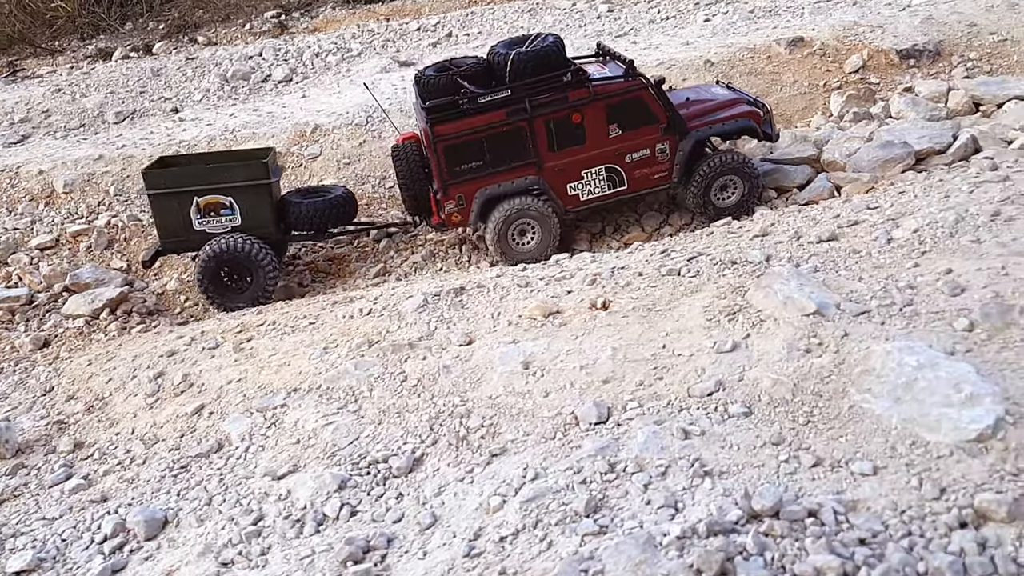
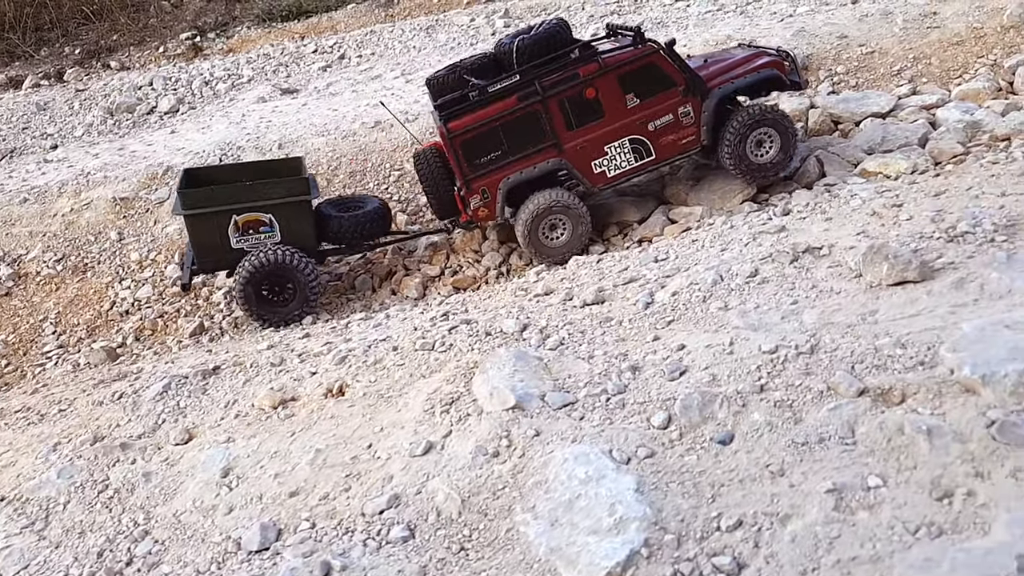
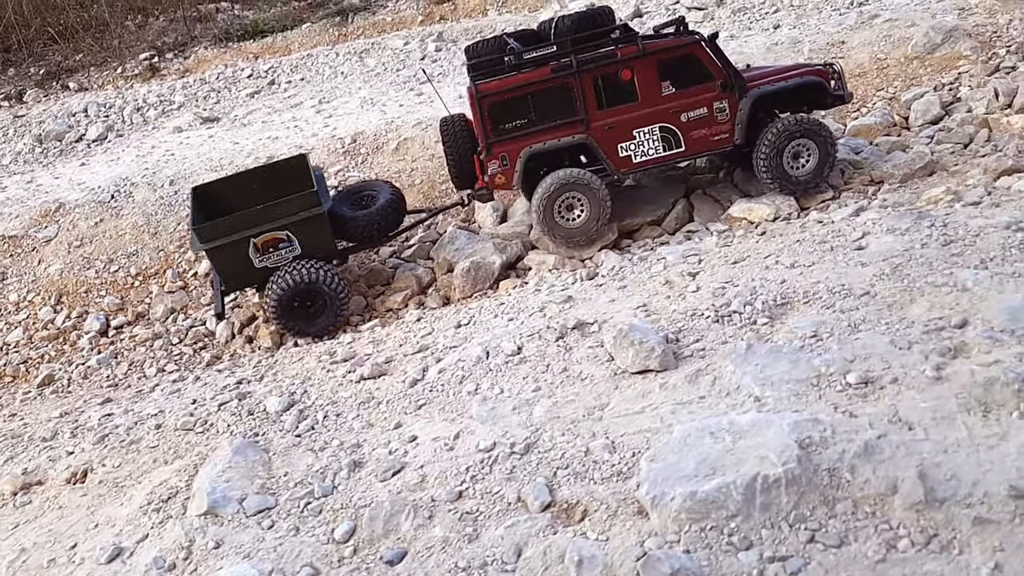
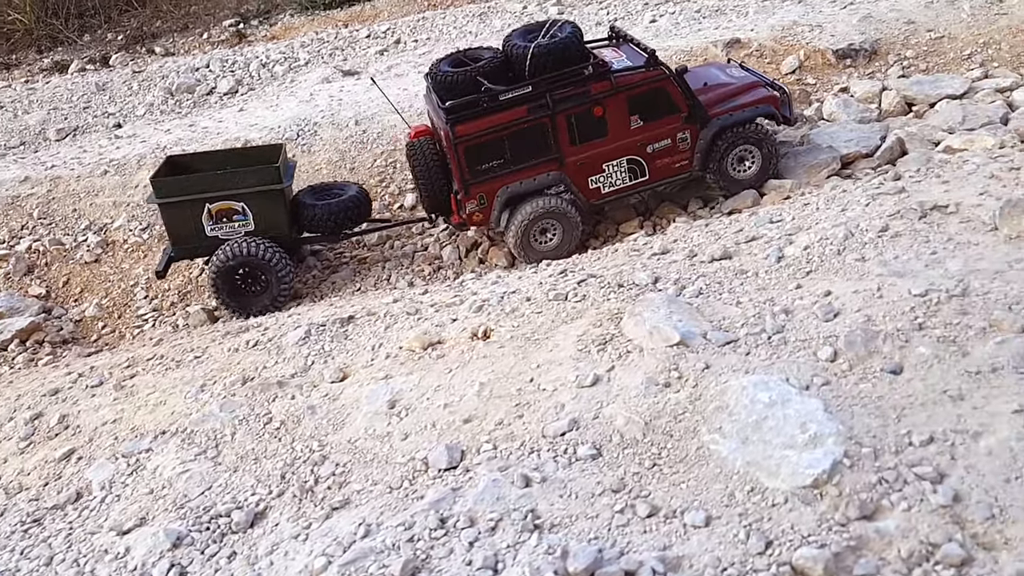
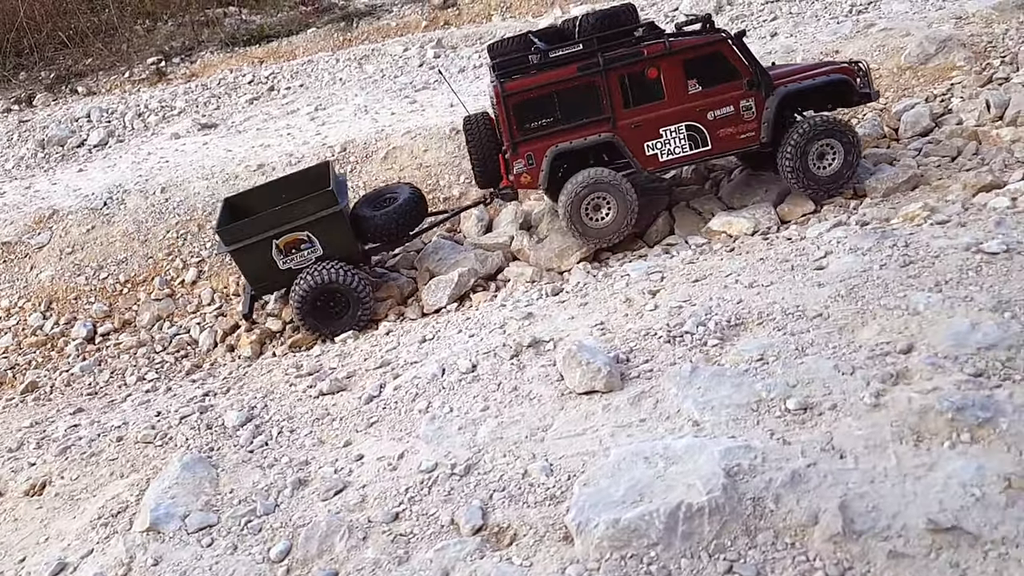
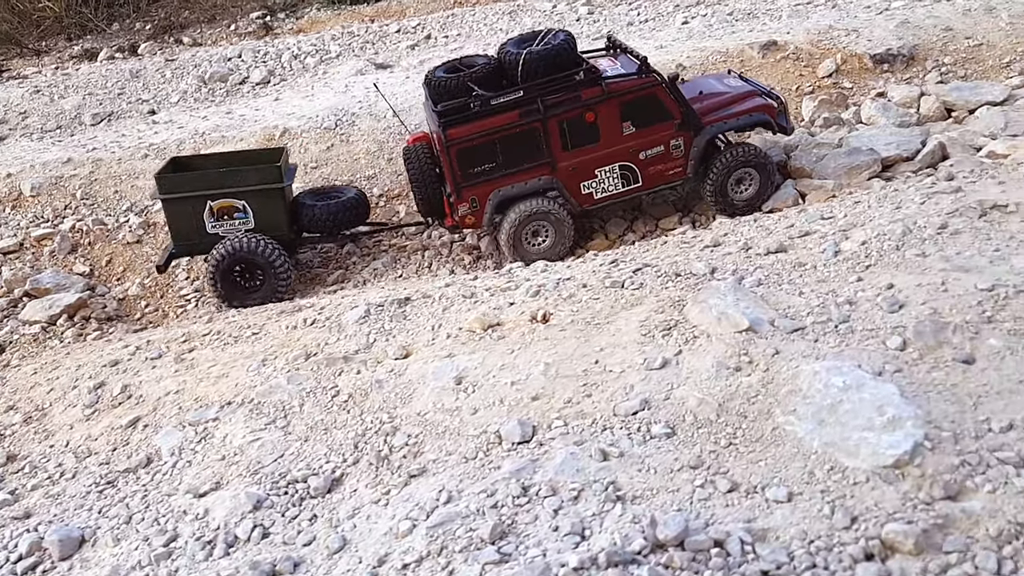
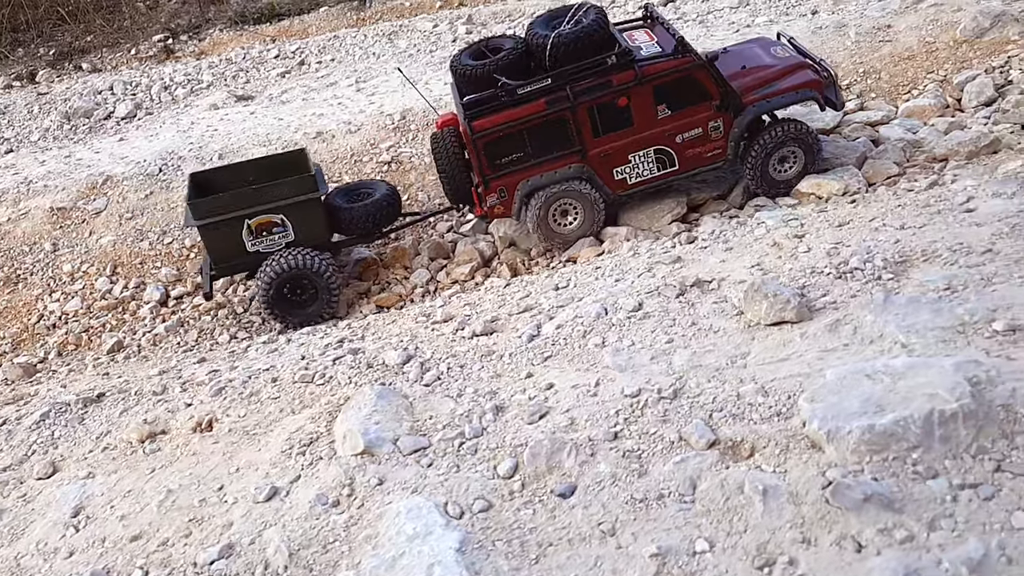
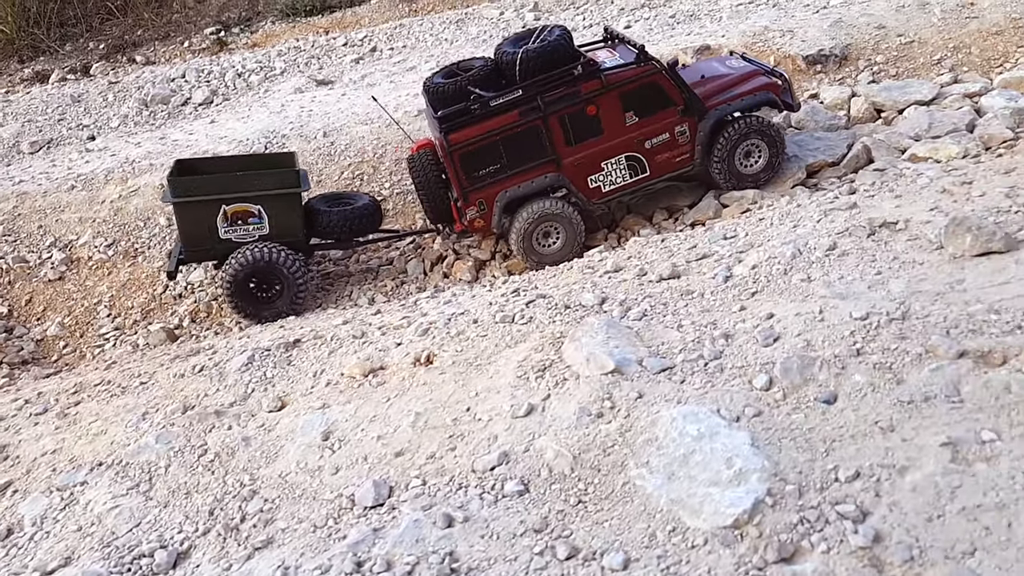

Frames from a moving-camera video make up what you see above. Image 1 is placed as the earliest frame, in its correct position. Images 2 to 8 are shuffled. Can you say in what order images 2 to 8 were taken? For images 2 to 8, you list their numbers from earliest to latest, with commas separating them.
6, 4, 8, 2, 7, 3, 5
